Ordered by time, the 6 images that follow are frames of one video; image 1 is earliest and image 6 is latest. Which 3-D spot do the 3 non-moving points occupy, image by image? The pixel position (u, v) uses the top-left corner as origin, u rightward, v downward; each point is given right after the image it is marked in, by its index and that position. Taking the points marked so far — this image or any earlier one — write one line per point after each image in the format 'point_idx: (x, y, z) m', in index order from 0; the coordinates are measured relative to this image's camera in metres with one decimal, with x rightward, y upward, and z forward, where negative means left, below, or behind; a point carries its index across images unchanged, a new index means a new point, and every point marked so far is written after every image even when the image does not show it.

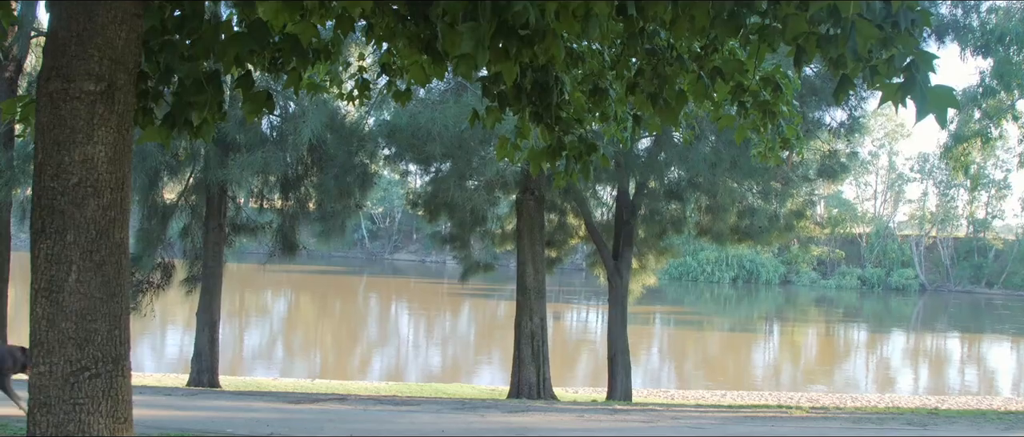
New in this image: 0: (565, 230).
0: (+0.8, -0.2, +14.4) m
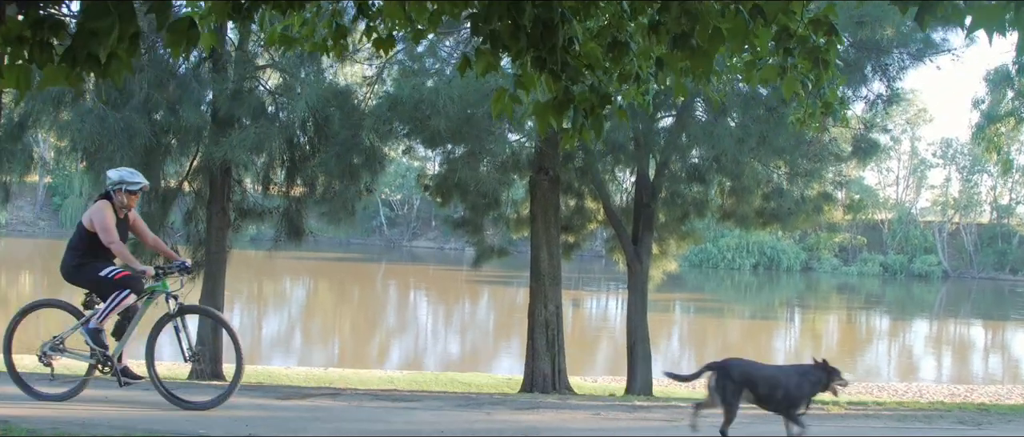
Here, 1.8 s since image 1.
0: (+1.0, +0.1, +13.9) m
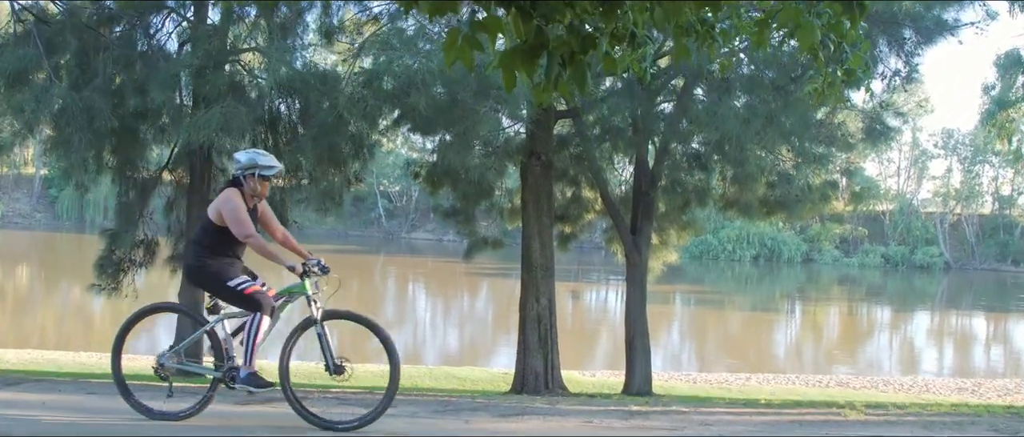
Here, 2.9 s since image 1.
0: (+0.9, +0.2, +13.4) m
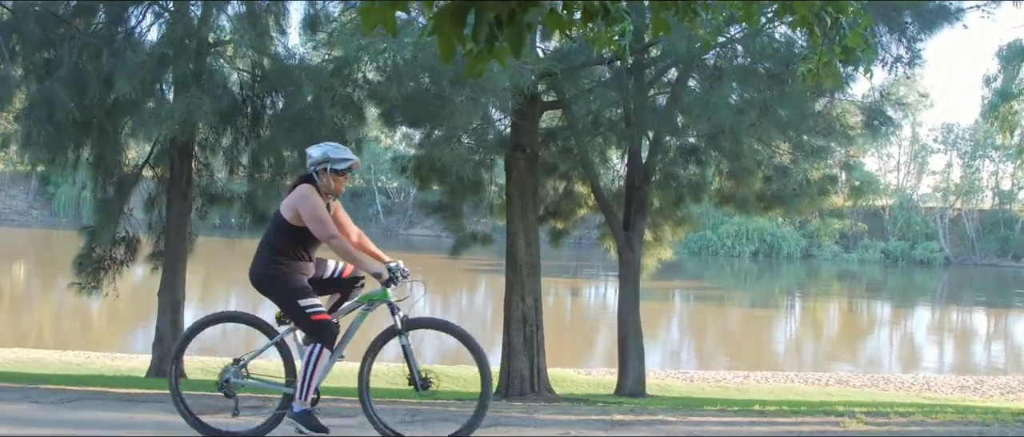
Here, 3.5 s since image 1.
0: (+0.8, +0.3, +13.1) m
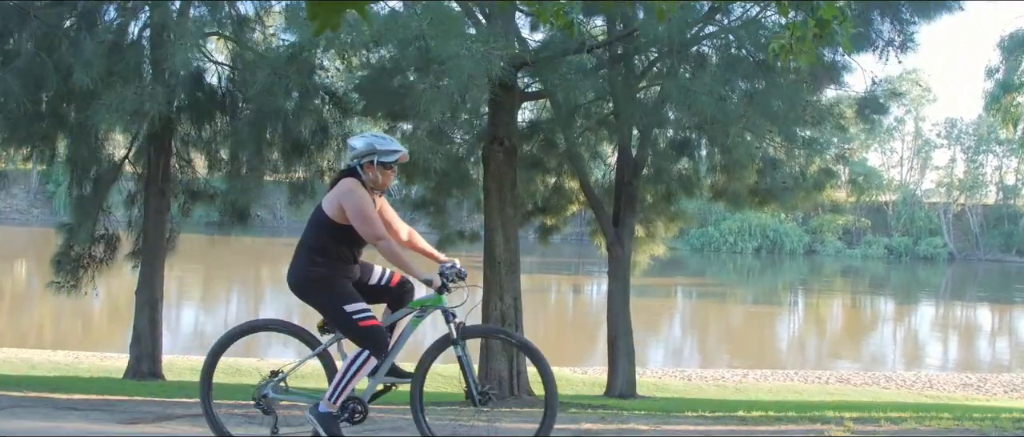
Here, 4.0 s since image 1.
0: (+0.7, +0.3, +12.8) m
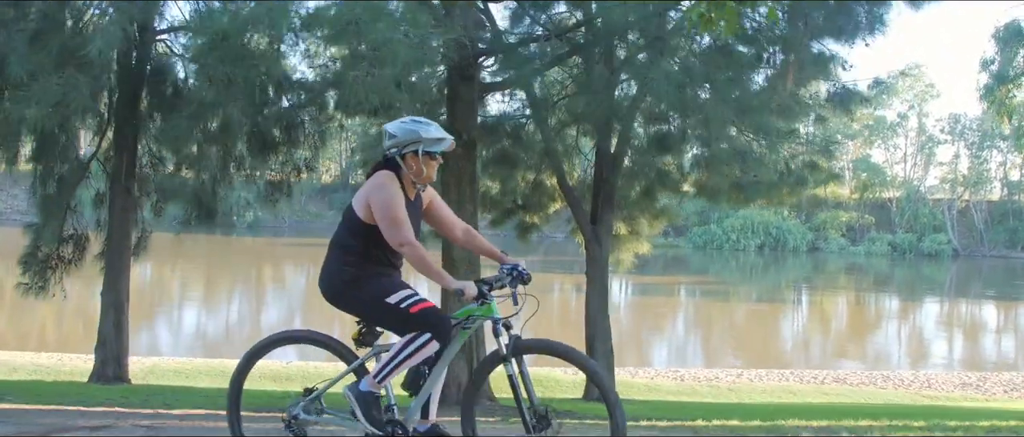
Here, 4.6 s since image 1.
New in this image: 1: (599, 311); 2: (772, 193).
0: (+0.4, +0.3, +12.4) m
1: (+1.2, -1.2, +12.0) m
2: (+3.2, +0.3, +11.3) m
